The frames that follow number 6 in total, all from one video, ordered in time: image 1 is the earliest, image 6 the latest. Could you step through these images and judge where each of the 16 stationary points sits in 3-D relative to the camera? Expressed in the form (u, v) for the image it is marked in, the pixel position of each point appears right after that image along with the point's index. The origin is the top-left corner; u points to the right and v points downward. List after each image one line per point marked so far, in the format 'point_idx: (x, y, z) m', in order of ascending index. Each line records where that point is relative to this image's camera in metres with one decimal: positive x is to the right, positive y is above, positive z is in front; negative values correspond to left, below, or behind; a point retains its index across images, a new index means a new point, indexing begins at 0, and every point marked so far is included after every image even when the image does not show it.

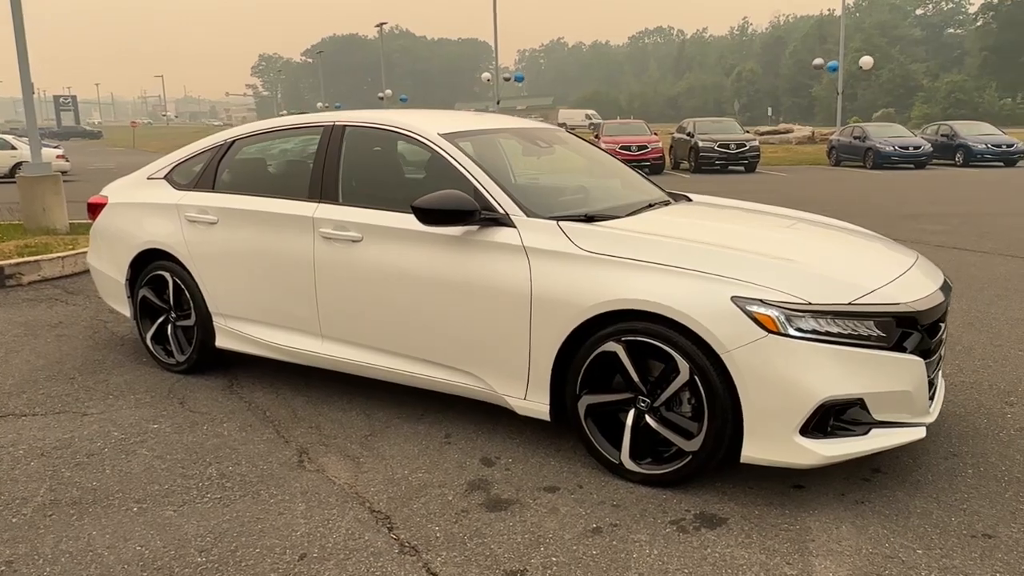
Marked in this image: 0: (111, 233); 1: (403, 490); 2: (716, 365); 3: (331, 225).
0: (-2.8, +0.4, +4.7) m
1: (-0.5, -0.9, +2.9) m
2: (+0.9, -0.3, +2.6) m
3: (-1.0, +0.4, +3.6) m
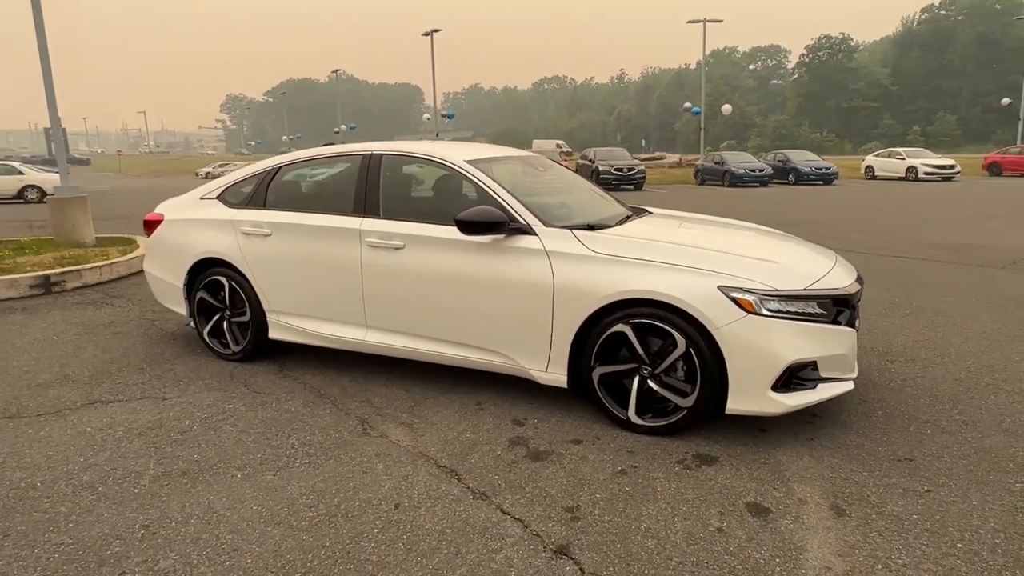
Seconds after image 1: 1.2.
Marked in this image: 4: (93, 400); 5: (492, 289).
0: (-2.8, +0.3, +5.2) m
1: (-0.3, -0.9, +3.5) m
2: (+1.1, -0.3, +3.4) m
3: (-0.9, +0.4, +4.2) m
4: (-2.8, -0.8, +4.2) m
5: (-0.1, 0.0, +3.9) m
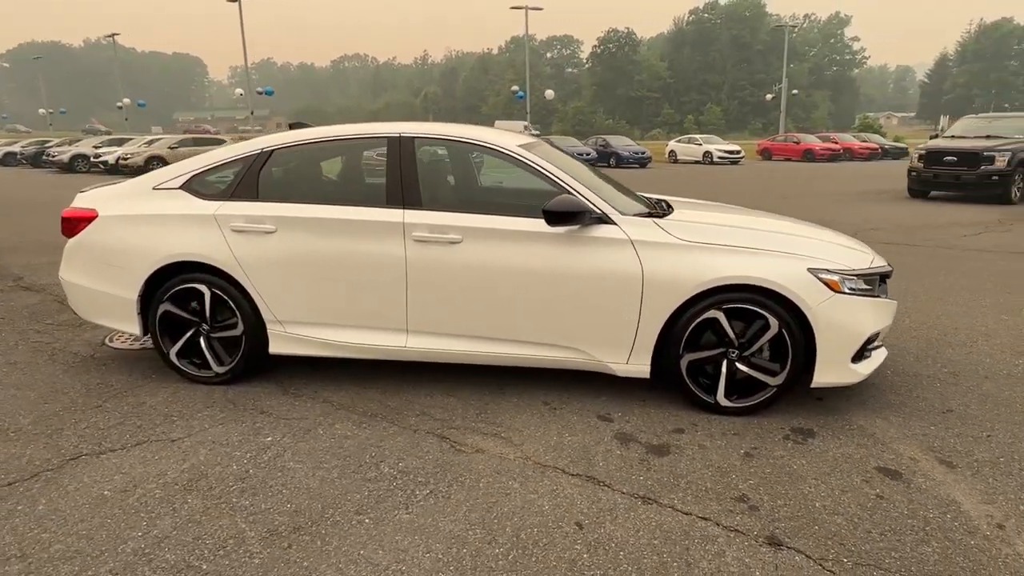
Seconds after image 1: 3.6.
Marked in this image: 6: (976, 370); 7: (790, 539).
0: (-2.6, +0.2, +4.1) m
1: (+0.3, -0.9, +3.3) m
2: (+1.7, -0.2, +3.6) m
3: (-0.5, +0.4, +3.8) m
4: (-2.3, -0.9, +3.2) m
5: (+0.4, 0.0, +3.7) m
6: (+3.4, -0.6, +4.6) m
7: (+1.2, -1.1, +2.6) m
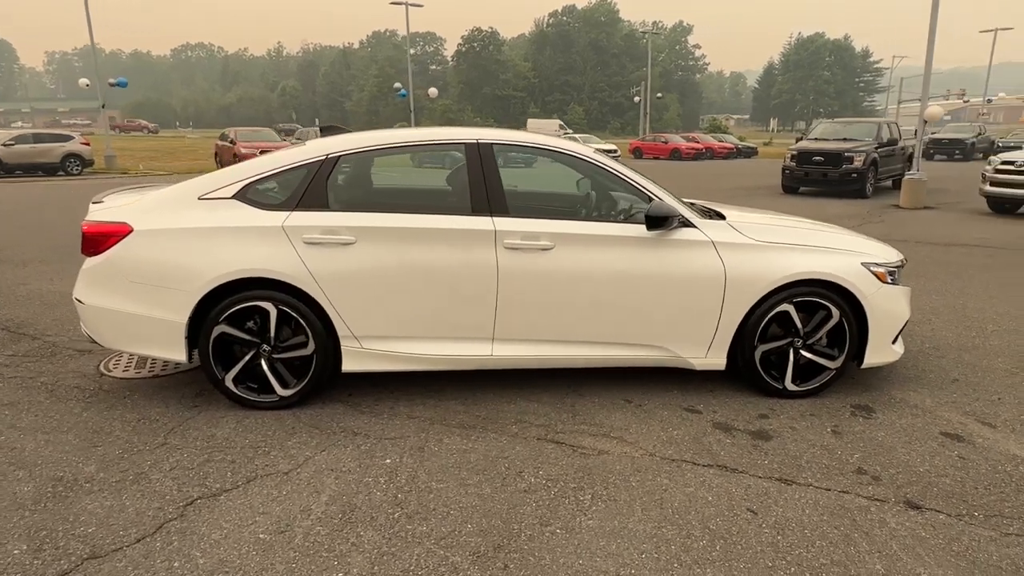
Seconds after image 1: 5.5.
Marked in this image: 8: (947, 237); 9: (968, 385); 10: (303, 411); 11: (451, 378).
0: (-2.1, +0.1, +3.7) m
1: (+1.0, -0.9, +3.5) m
2: (+2.2, -0.1, +4.1) m
3: (0.0, +0.3, +3.8) m
4: (-1.5, -1.0, +2.9) m
5: (+0.9, 0.0, +3.9) m
6: (+3.7, -0.5, +5.3) m
7: (+2.0, -1.0, +3.0) m
8: (+7.7, +0.9, +11.1) m
9: (+3.2, -0.7, +4.4) m
10: (-1.3, -0.8, +3.9) m
11: (-0.4, -0.6, +4.3) m
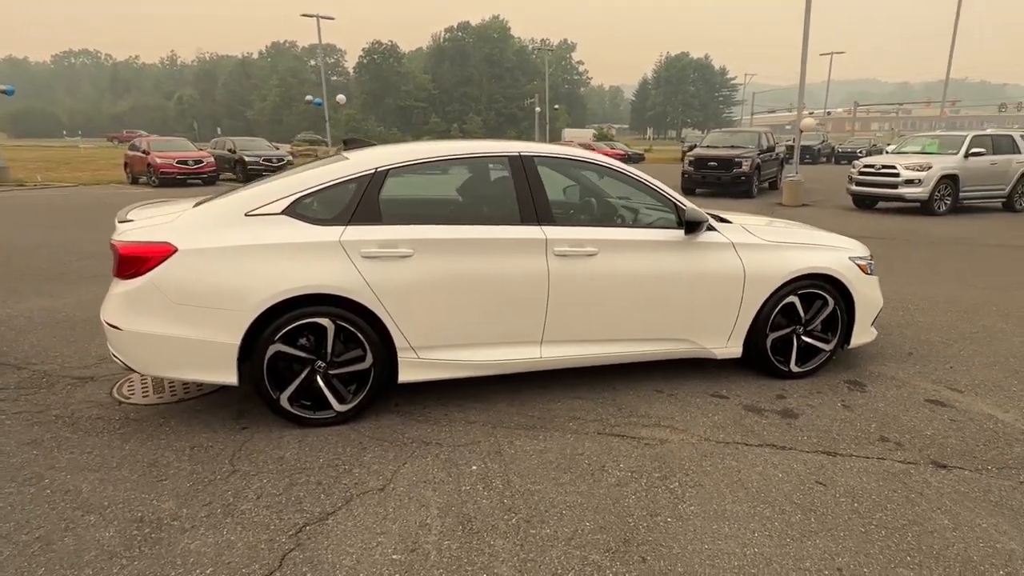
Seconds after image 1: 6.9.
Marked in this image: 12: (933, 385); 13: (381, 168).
0: (-1.7, 0.0, +3.6) m
1: (+1.4, -0.9, +3.9) m
2: (+2.5, -0.1, +4.6) m
3: (+0.3, +0.3, +4.0) m
4: (-1.0, -1.1, +2.9) m
5: (+1.2, 0.0, +4.3) m
6: (+3.8, -0.4, +6.1) m
7: (+2.4, -1.0, +3.5) m
8: (+6.7, +1.1, +12.4) m
9: (+3.4, -0.6, +5.1) m
10: (-0.9, -0.8, +3.9) m
11: (-0.2, -0.7, +4.5) m
12: (+3.1, -0.7, +4.5) m
13: (-0.8, +0.7, +3.9) m
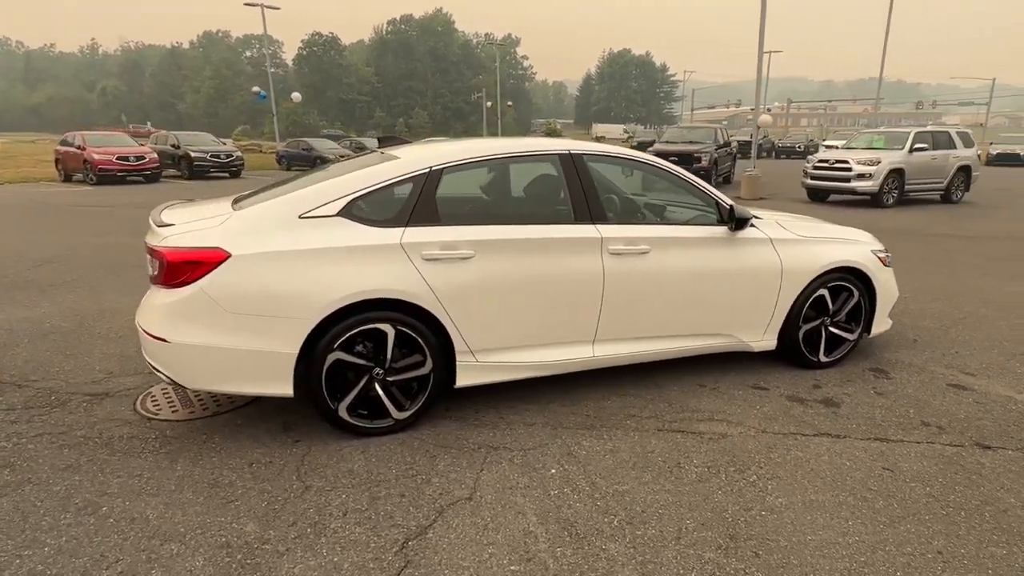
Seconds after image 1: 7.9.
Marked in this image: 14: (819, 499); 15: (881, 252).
0: (-1.3, 0.0, +3.4) m
1: (+1.8, -0.8, +4.0) m
2: (+2.7, 0.0, +4.8) m
3: (+0.7, +0.3, +4.0) m
4: (-0.5, -1.1, +2.8) m
5: (+1.5, +0.1, +4.3) m
6: (+3.9, -0.3, +6.4) m
7: (+2.8, -0.9, +3.7) m
8: (+6.2, +1.3, +13.0) m
9: (+3.7, -0.5, +5.4) m
10: (-0.6, -0.9, +3.7) m
11: (+0.1, -0.7, +4.4) m
12: (+3.4, -0.6, +4.8) m
13: (-0.5, +0.7, +3.8) m
14: (+1.5, -1.0, +3.1) m
15: (+2.9, +0.3, +4.9) m
